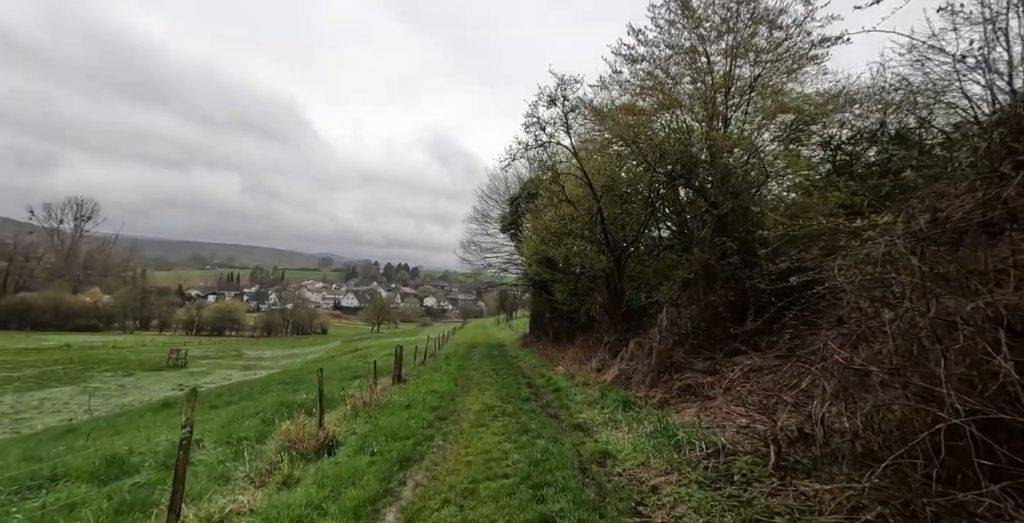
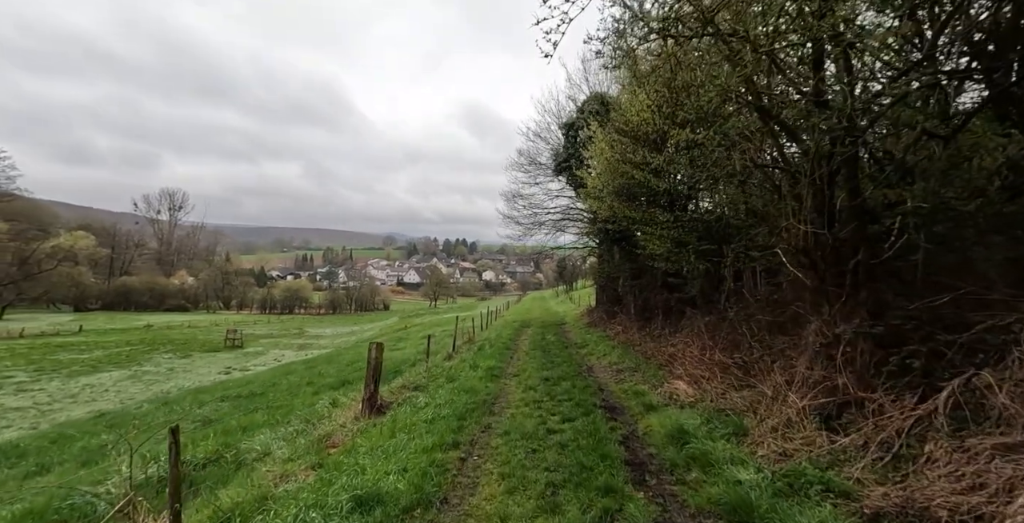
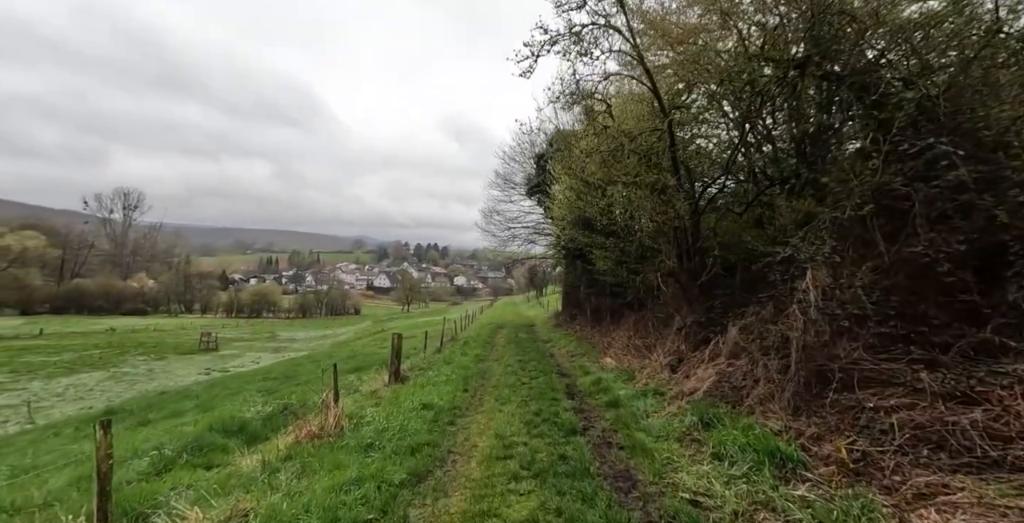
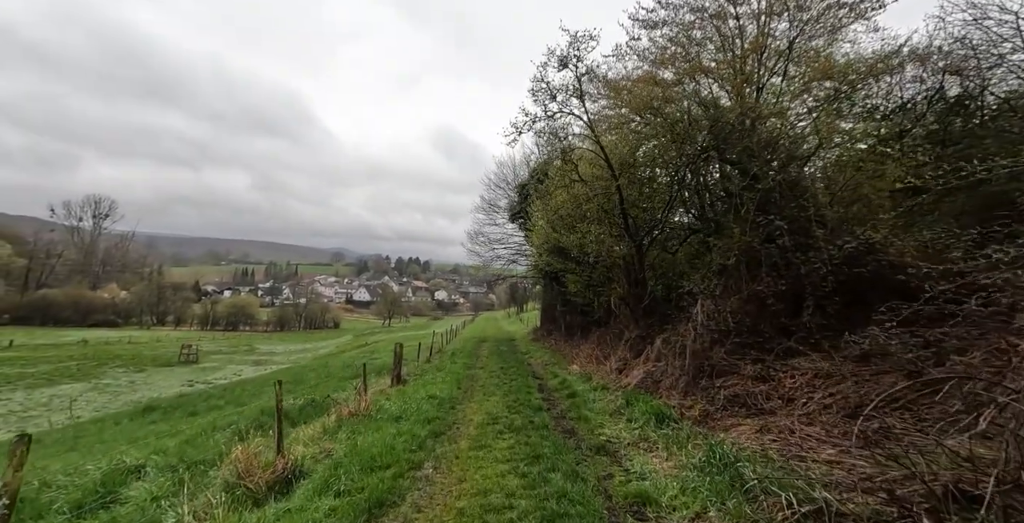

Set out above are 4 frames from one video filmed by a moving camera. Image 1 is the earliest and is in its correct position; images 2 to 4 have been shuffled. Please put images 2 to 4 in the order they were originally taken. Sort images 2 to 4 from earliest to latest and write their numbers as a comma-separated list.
4, 3, 2
